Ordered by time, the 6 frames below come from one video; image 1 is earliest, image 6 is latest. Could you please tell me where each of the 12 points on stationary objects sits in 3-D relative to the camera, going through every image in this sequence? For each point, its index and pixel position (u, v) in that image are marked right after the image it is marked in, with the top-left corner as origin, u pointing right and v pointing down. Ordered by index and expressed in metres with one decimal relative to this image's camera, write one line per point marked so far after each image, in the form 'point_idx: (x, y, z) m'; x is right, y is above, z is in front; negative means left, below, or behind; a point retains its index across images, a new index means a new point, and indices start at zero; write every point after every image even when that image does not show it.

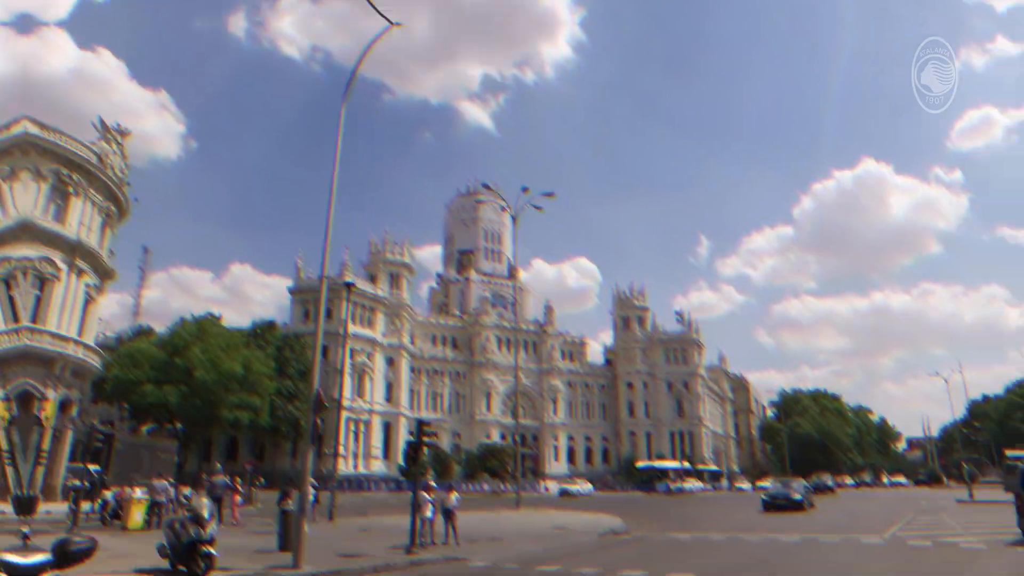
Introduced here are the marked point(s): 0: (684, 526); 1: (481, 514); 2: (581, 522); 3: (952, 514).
0: (+5.1, -7.4, +19.7) m
1: (-1.0, -6.8, +19.0) m
2: (+1.7, -6.1, +16.3) m
3: (+12.2, -6.4, +17.7) m
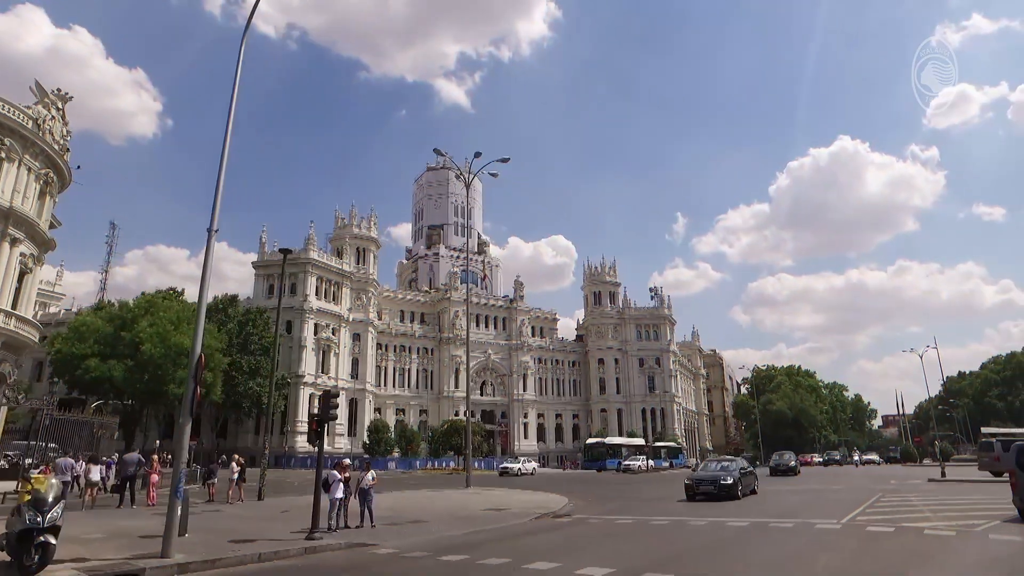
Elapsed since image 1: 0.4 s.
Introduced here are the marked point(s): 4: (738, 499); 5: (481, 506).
0: (+3.5, -6.4, +18.9) m
1: (-2.6, -5.9, +17.9) m
2: (+0.2, -5.2, +15.3) m
3: (+10.6, -5.5, +17.2) m
4: (+6.5, -6.3, +19.0) m
5: (-0.7, -5.0, +14.5) m
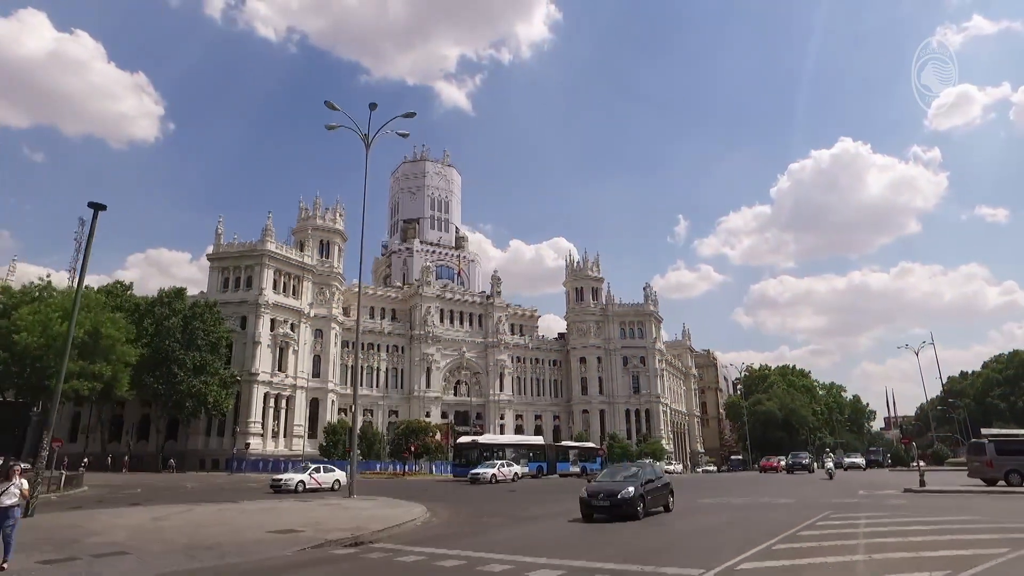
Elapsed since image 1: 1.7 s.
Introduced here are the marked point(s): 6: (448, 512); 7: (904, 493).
0: (+0.4, -5.5, +15.2) m
1: (-5.7, -5.0, +14.2) m
2: (-2.9, -4.3, +11.6) m
3: (+7.5, -4.6, +13.4) m
4: (+3.3, -5.4, +15.2) m
5: (-3.9, -4.1, +10.7) m
6: (-1.7, -5.6, +15.8) m
7: (+9.5, -5.1, +15.5) m
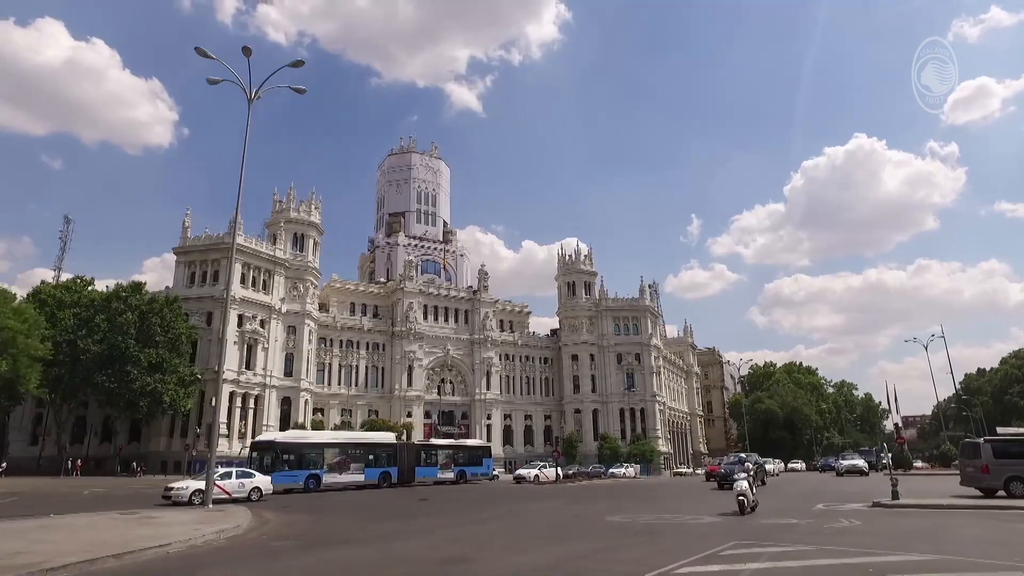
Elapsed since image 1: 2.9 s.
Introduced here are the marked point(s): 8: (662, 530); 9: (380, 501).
0: (-2.5, -4.7, +11.9) m
1: (-8.6, -4.2, +11.0) m
2: (-5.9, -3.6, +8.4) m
3: (+4.6, -3.8, +10.0) m
4: (+0.5, -4.6, +11.8) m
5: (-6.8, -3.4, +7.5) m
6: (-4.5, -4.8, +12.6) m
7: (+6.7, -4.2, +12.0) m
8: (+2.7, -4.0, +10.4) m
9: (-4.2, -6.7, +19.8) m
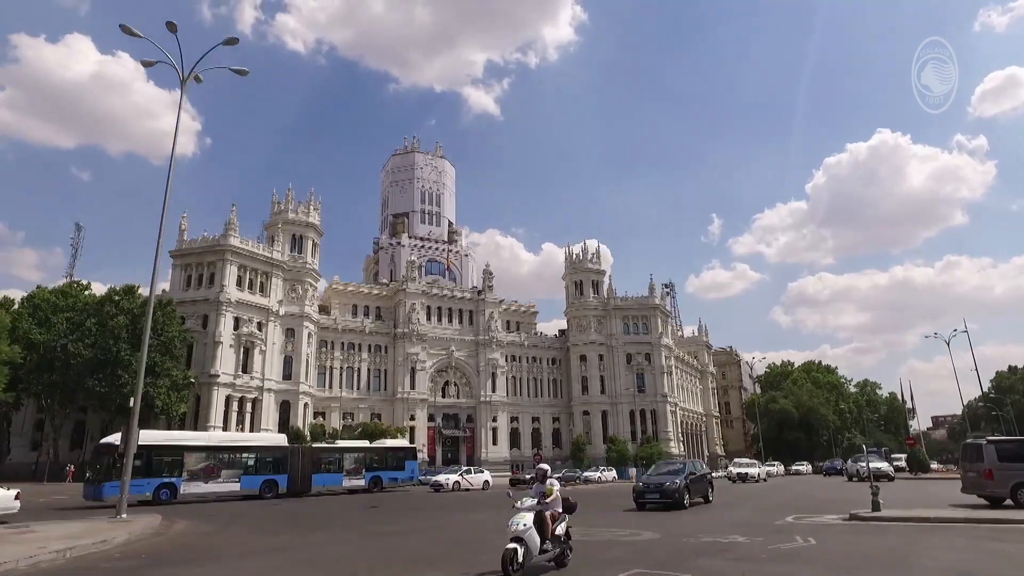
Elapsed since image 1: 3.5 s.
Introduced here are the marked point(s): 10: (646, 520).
0: (-3.9, -4.4, +10.4) m
1: (-10.1, -4.0, +9.7) m
2: (-7.4, -3.3, +7.0) m
3: (+3.1, -3.4, +8.2) m
4: (-1.0, -4.3, +10.3) m
5: (-8.4, -3.1, +6.2) m
6: (-5.9, -4.6, +11.2) m
7: (+5.2, -3.8, +10.3) m
8: (+1.2, -3.7, +8.8) m
9: (-5.3, -6.5, +18.4) m
10: (+3.5, -6.0, +16.3) m
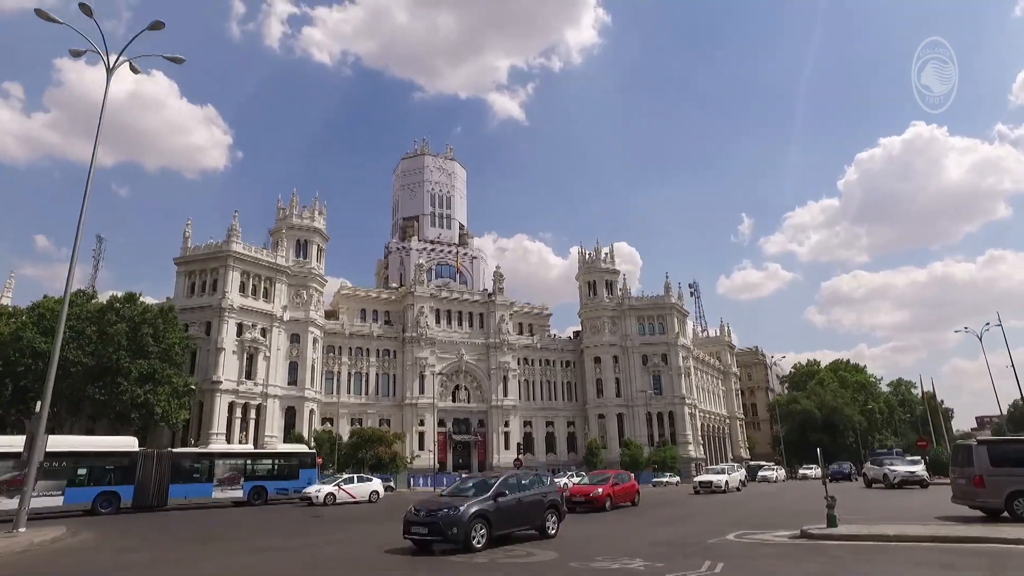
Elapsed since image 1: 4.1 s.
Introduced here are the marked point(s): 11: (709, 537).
0: (-5.5, -4.3, +9.1) m
1: (-11.7, -4.0, +8.8) m
2: (-9.2, -3.2, +5.9) m
3: (+1.3, -3.0, +6.7) m
4: (-2.6, -4.0, +8.9) m
5: (-10.3, -3.0, +5.1) m
6: (-7.5, -4.4, +10.0) m
7: (+3.6, -3.4, +8.6) m
8: (-0.5, -3.4, +7.3) m
9: (-6.5, -6.4, +17.2) m
10: (+2.1, -5.7, +14.7) m
11: (+2.9, -3.5, +9.0) m
